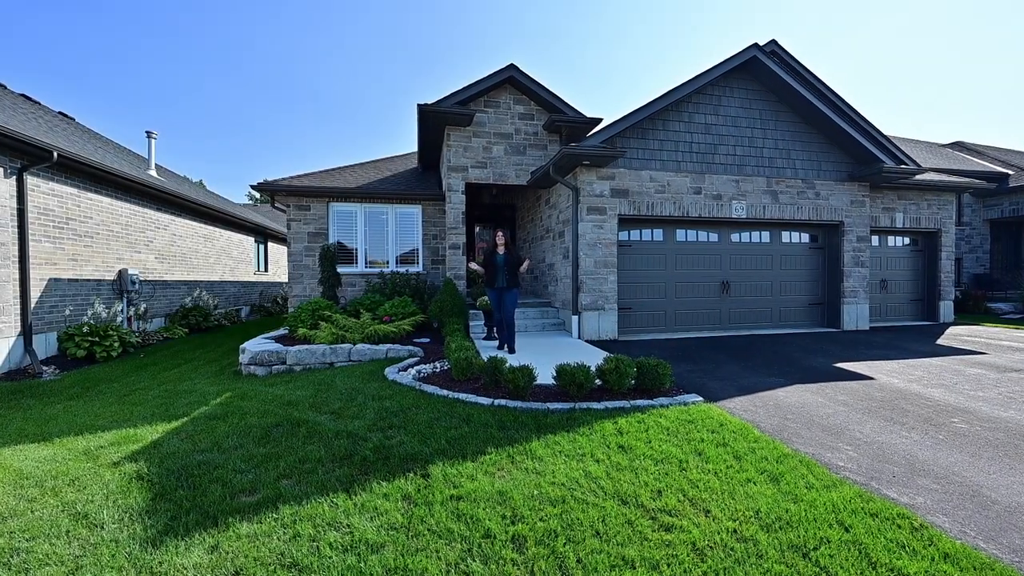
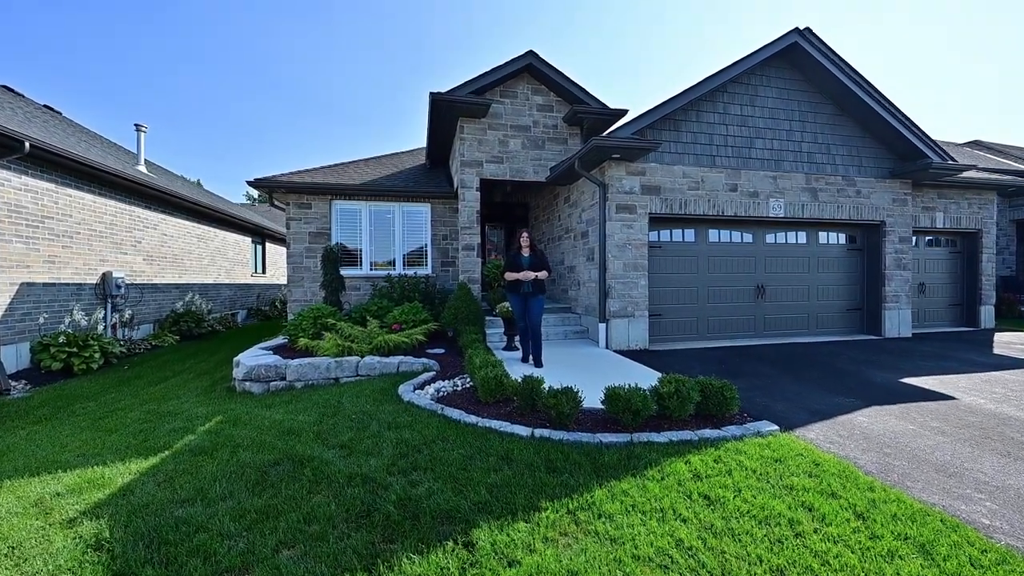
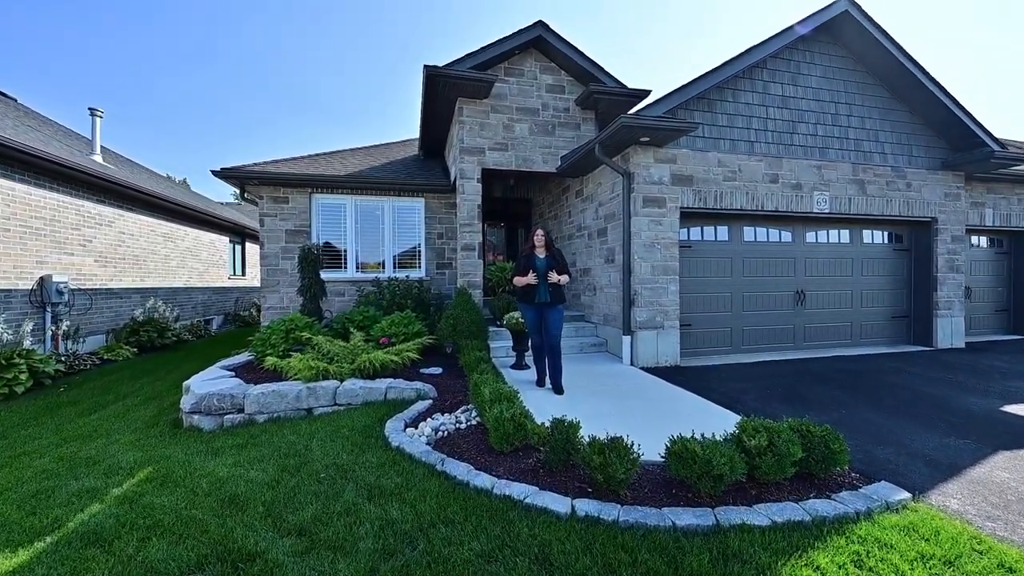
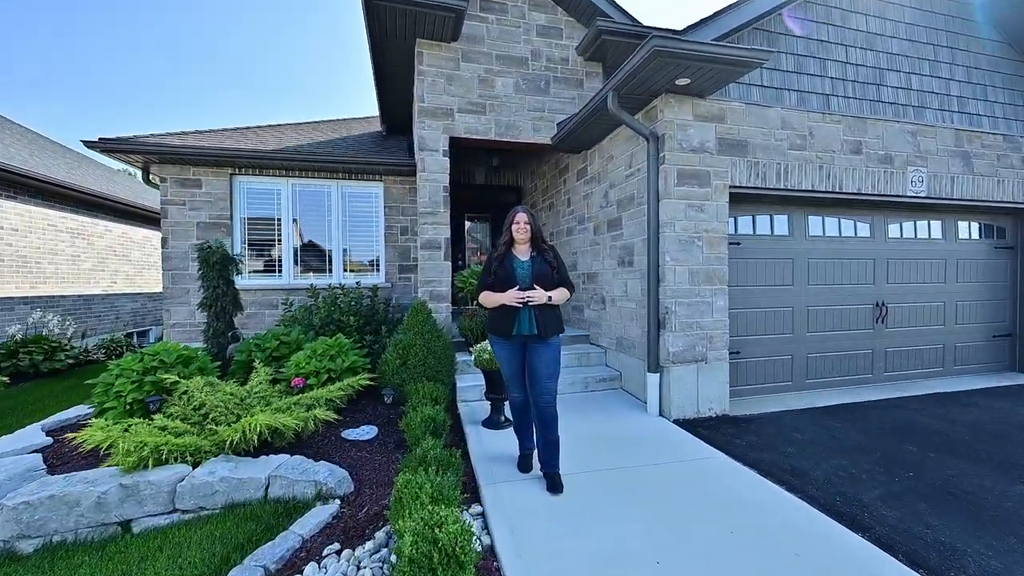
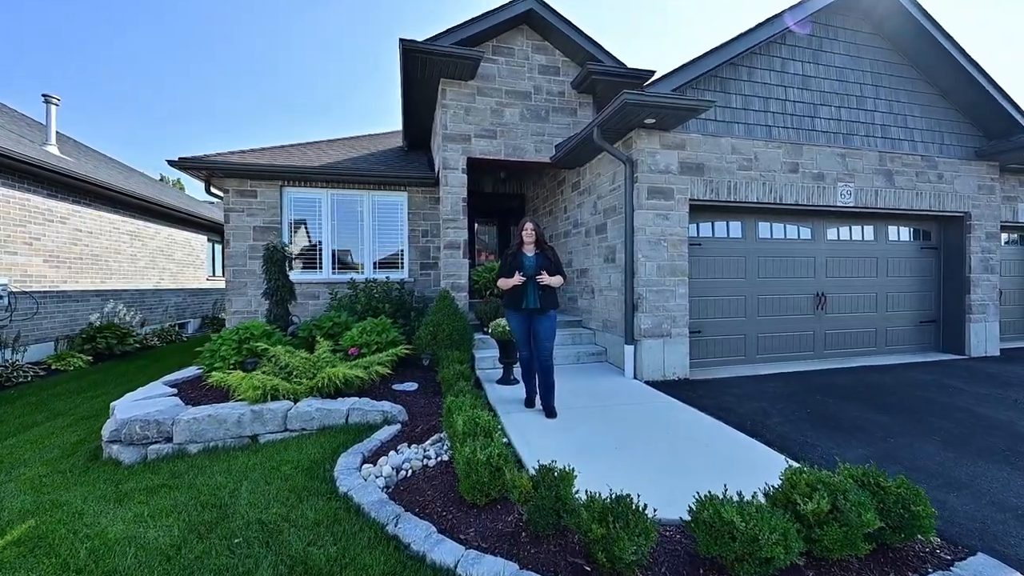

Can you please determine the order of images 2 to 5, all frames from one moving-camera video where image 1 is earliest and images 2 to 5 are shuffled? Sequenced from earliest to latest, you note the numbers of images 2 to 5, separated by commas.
2, 3, 5, 4
